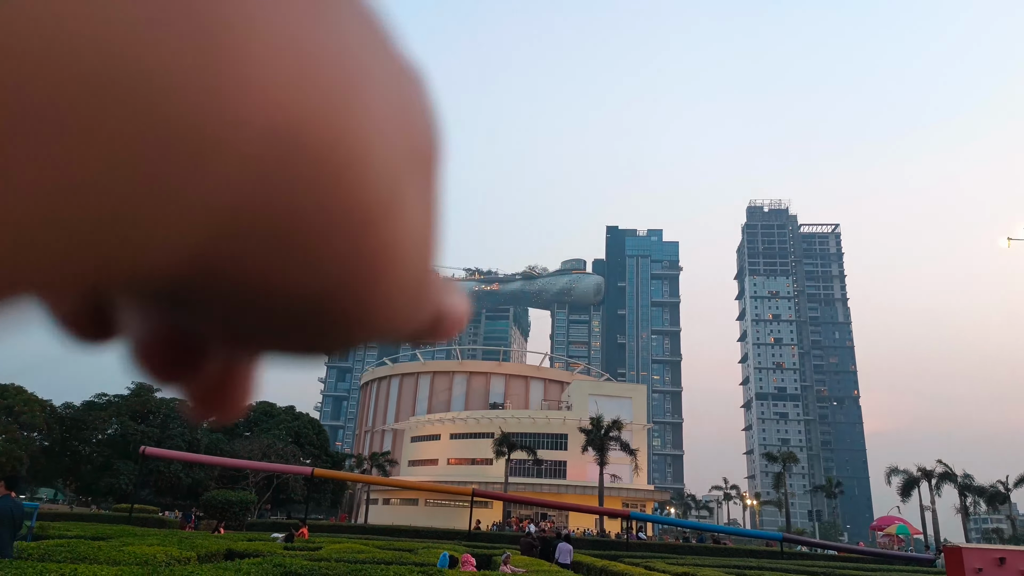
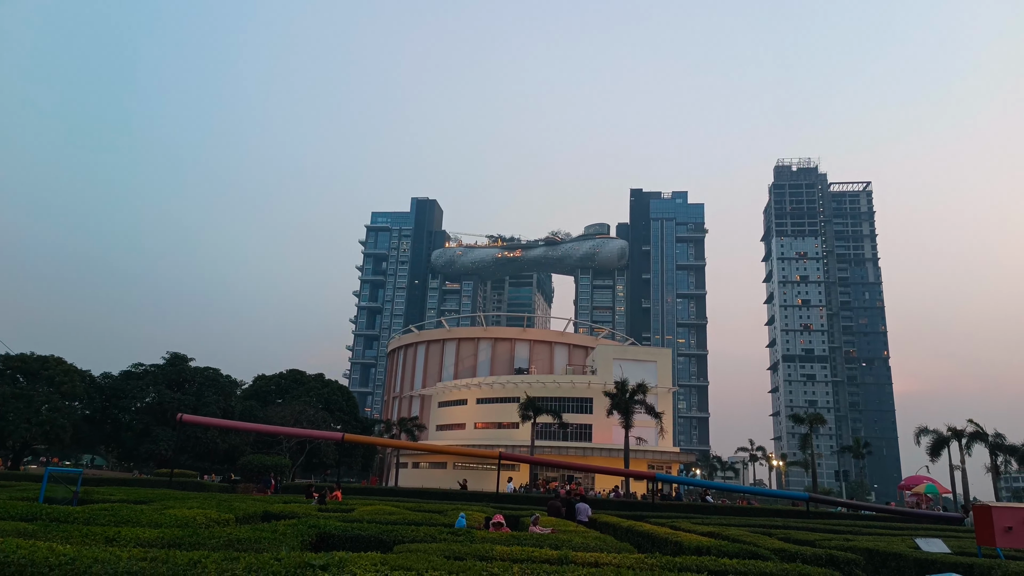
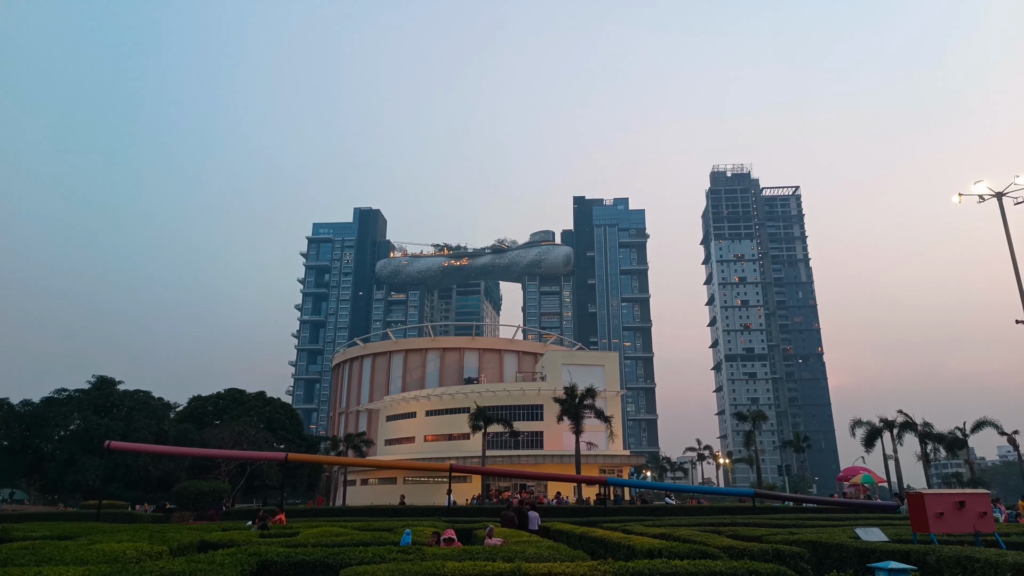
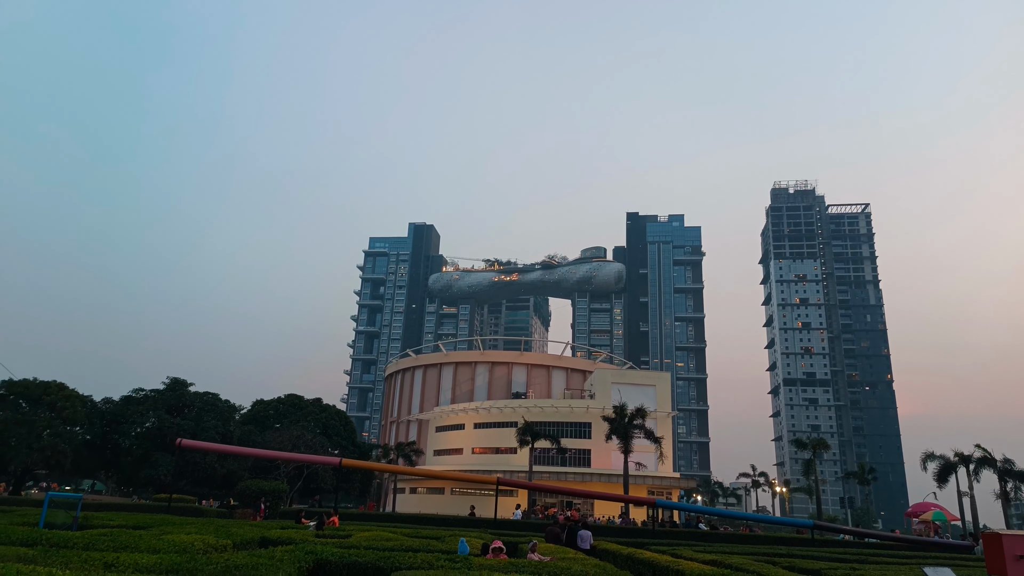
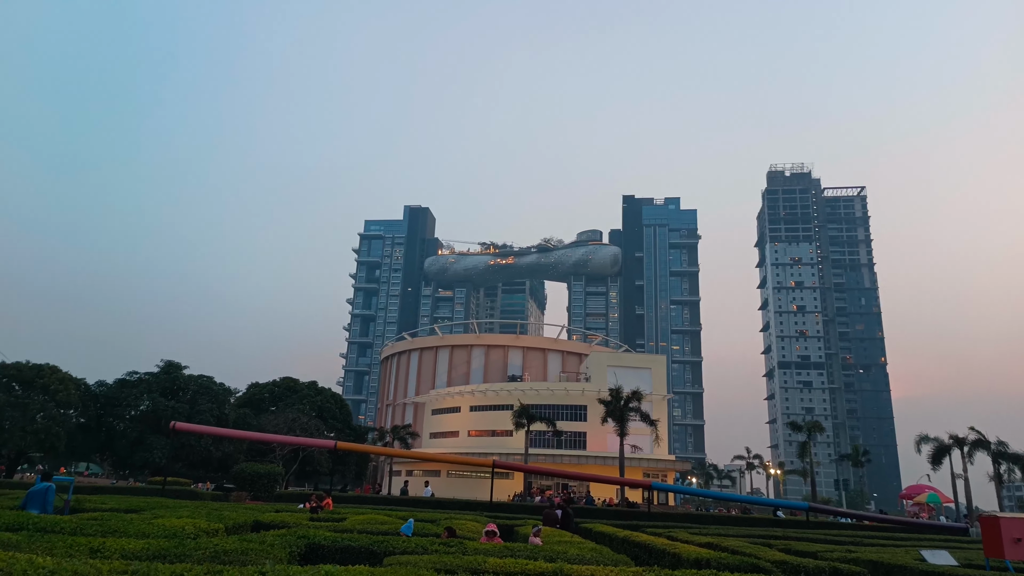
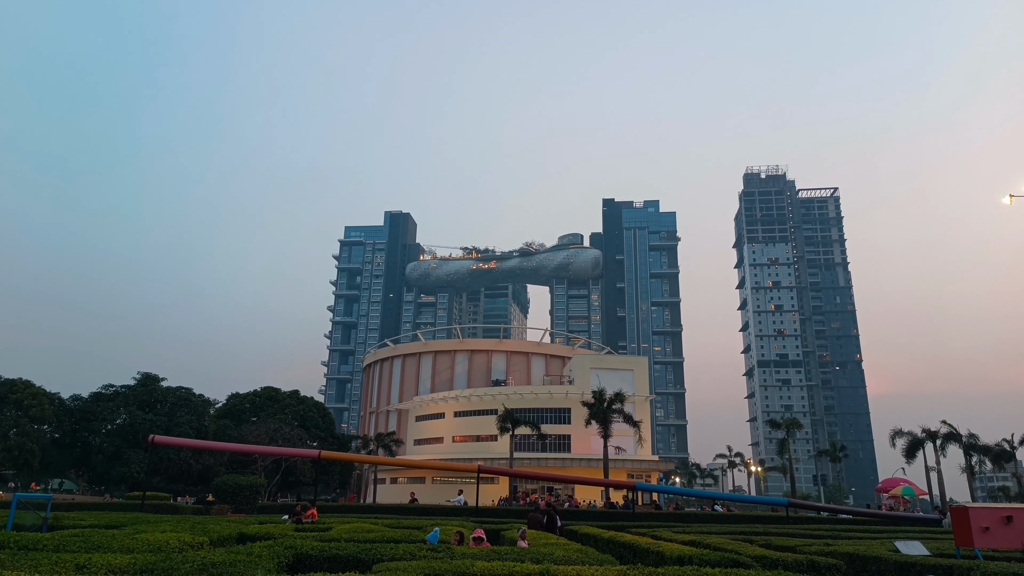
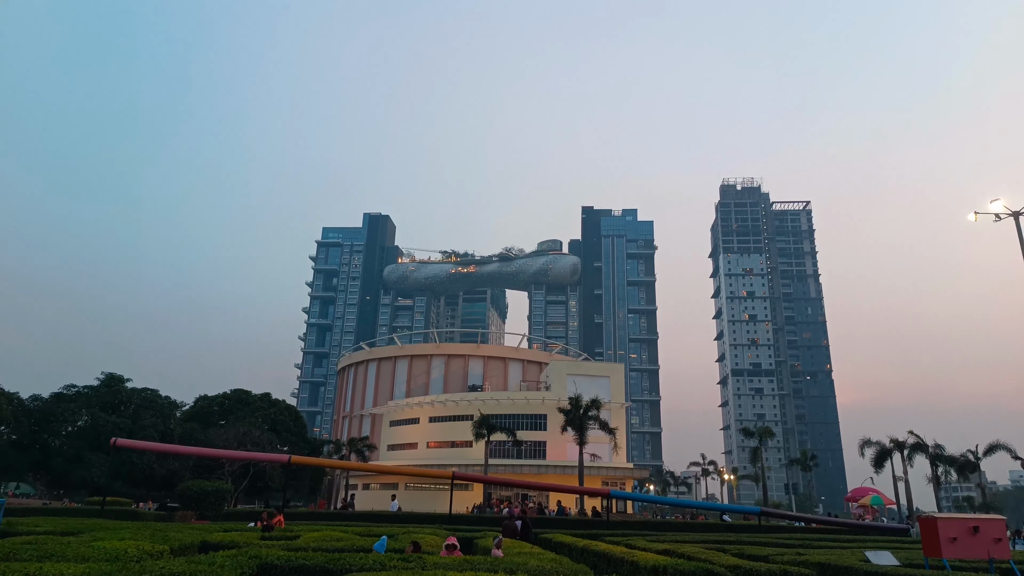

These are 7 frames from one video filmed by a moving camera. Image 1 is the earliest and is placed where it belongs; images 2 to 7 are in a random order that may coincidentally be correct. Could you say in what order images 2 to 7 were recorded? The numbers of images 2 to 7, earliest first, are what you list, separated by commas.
4, 2, 3, 6, 7, 5
